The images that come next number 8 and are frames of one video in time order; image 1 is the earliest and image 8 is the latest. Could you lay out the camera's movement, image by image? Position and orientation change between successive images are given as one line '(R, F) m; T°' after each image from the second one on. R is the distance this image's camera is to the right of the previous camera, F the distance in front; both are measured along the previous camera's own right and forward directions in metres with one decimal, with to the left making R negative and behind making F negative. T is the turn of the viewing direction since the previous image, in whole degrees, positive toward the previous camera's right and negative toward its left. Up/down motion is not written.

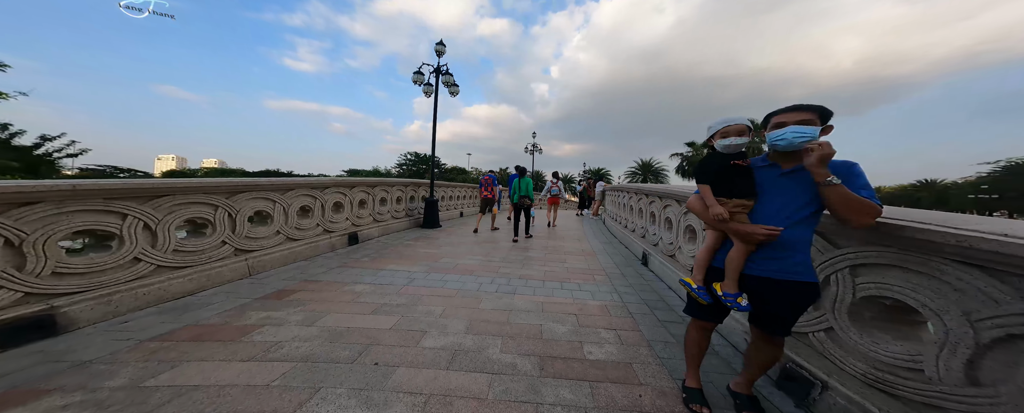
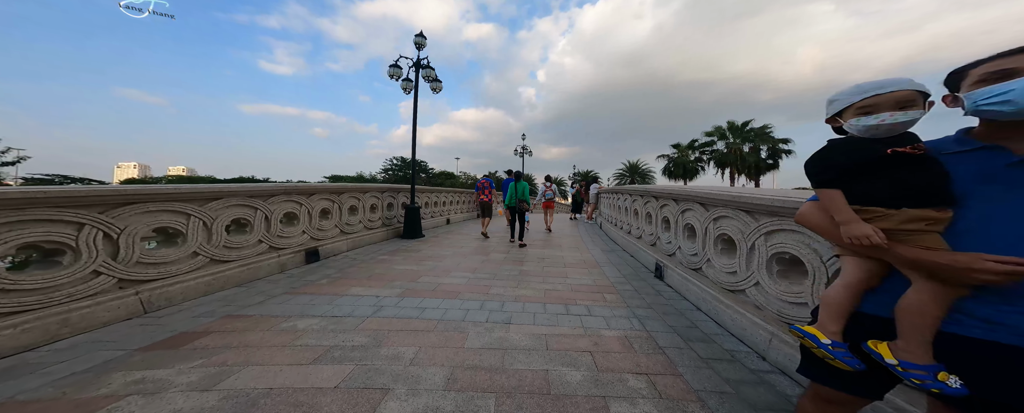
(0.0, +0.8) m; +2°
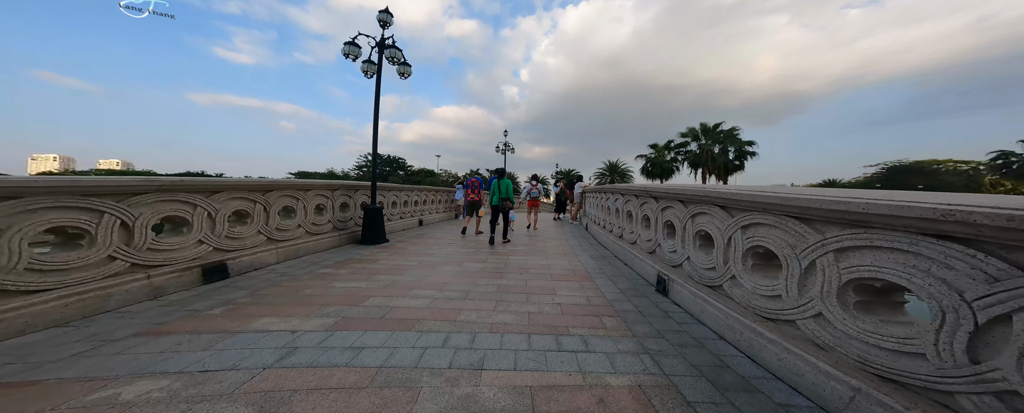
(+0.1, +0.8) m; +4°
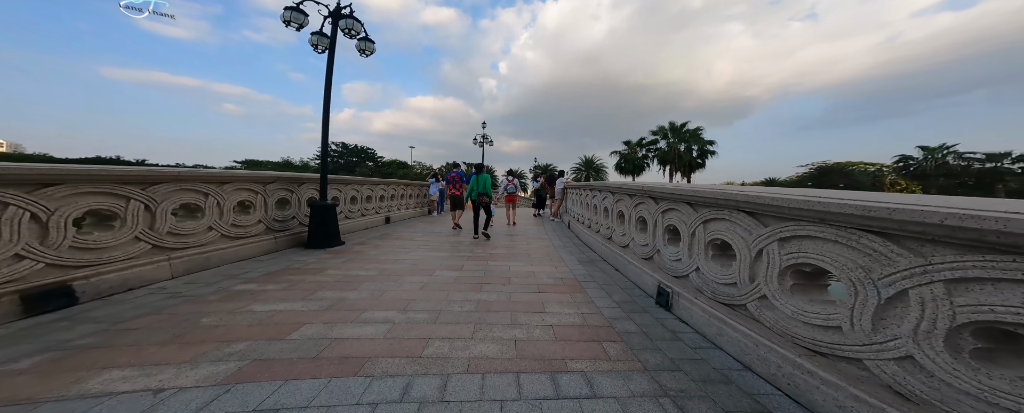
(-0.1, +0.6) m; +5°
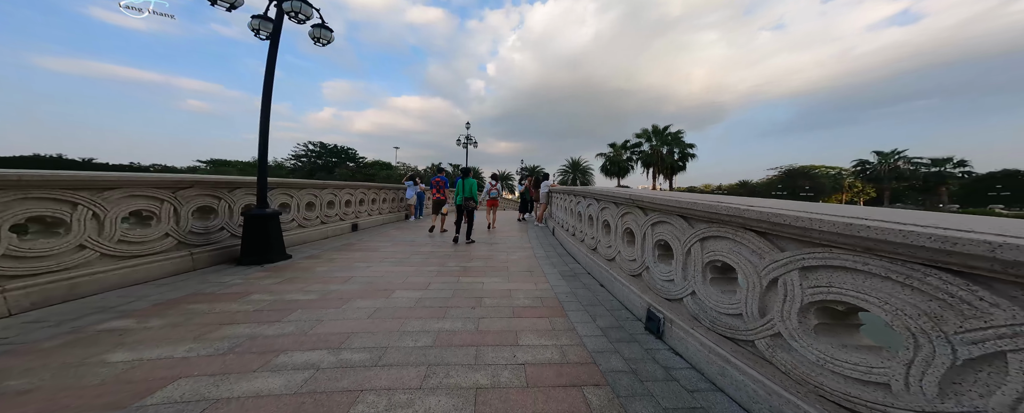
(+0.2, +0.5) m; +2°
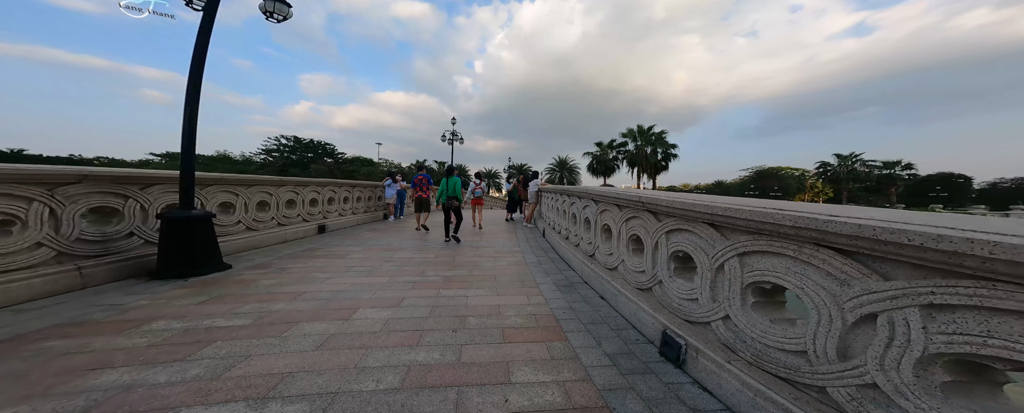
(0.0, +0.6) m; +3°
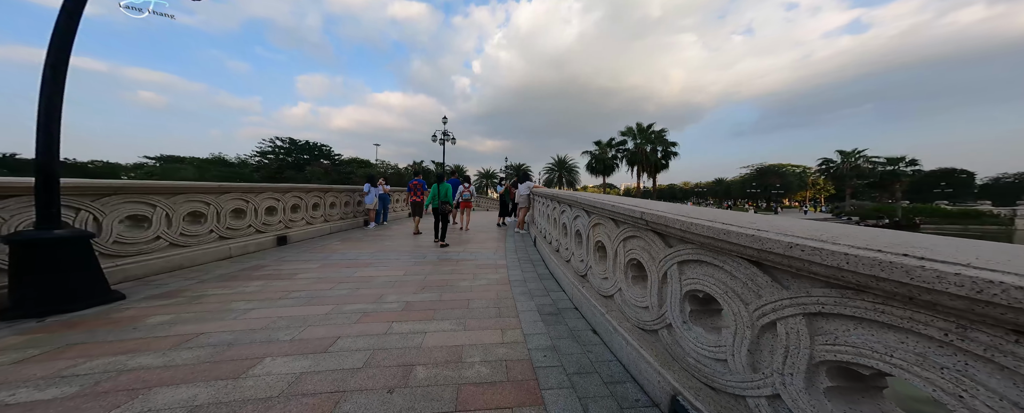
(+0.3, +0.7) m; 0°
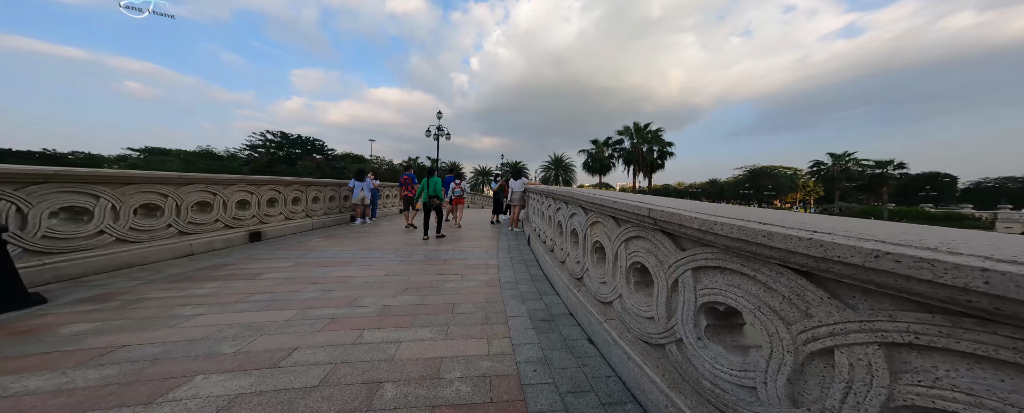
(+0.1, +0.3) m; +1°
